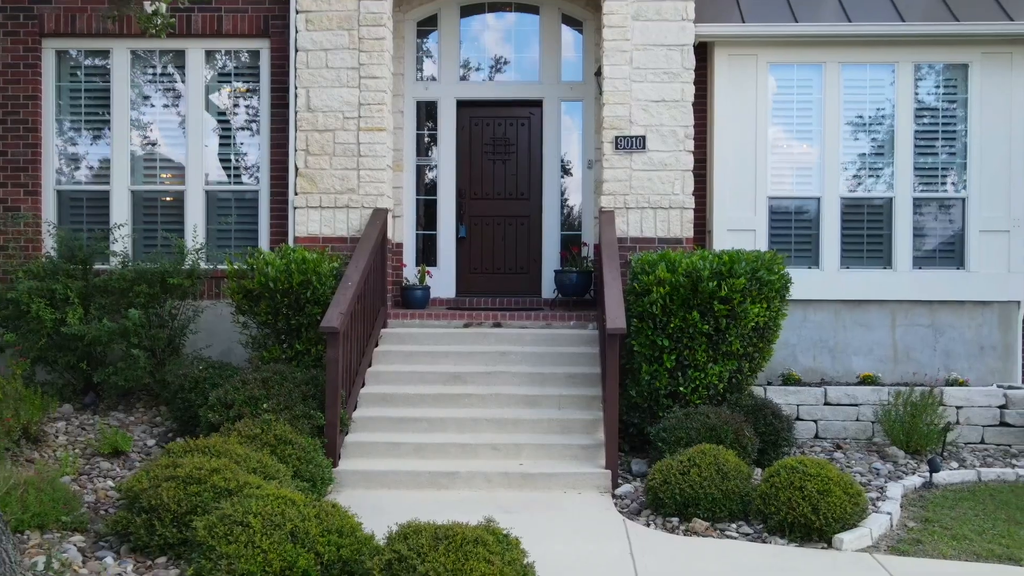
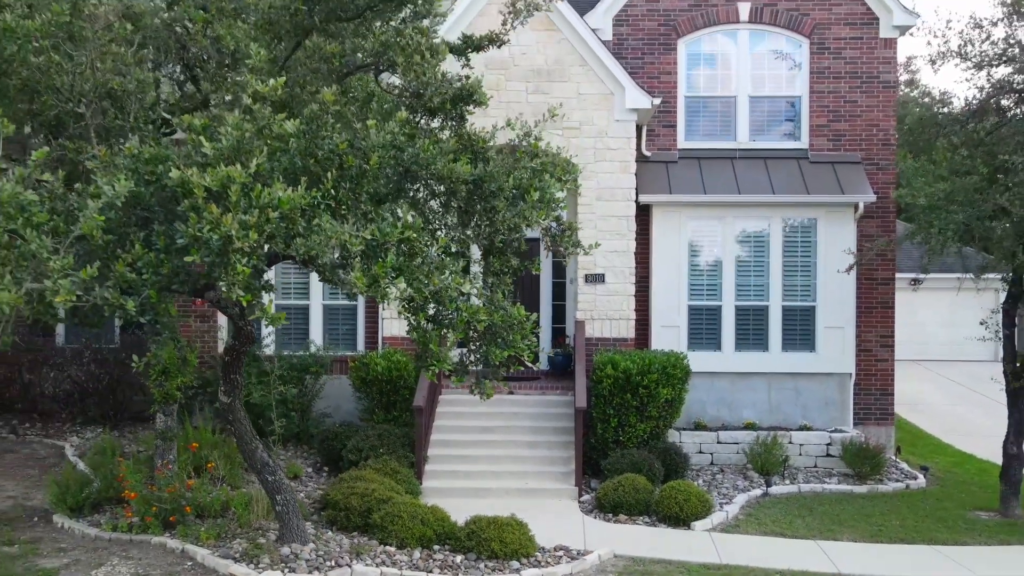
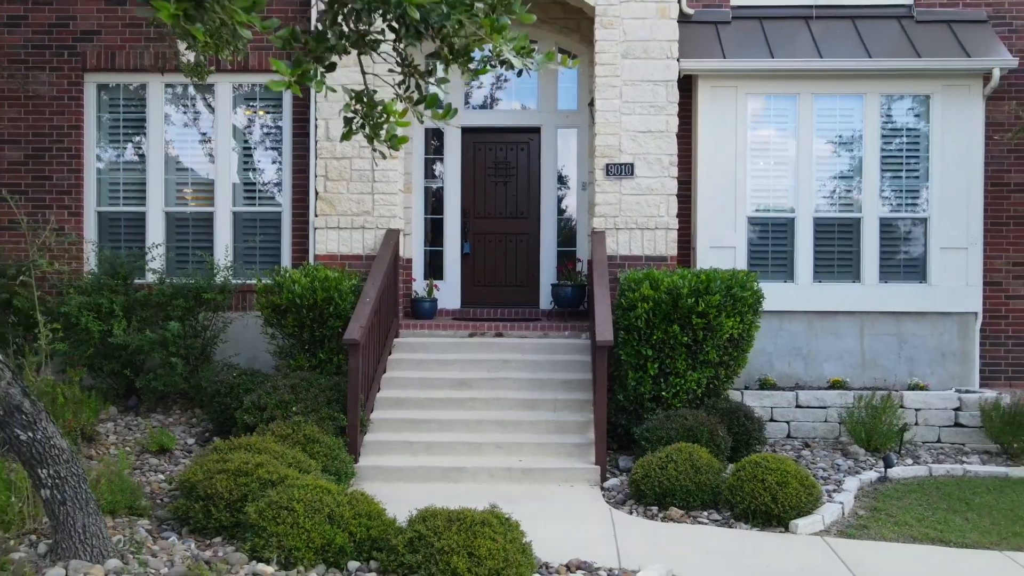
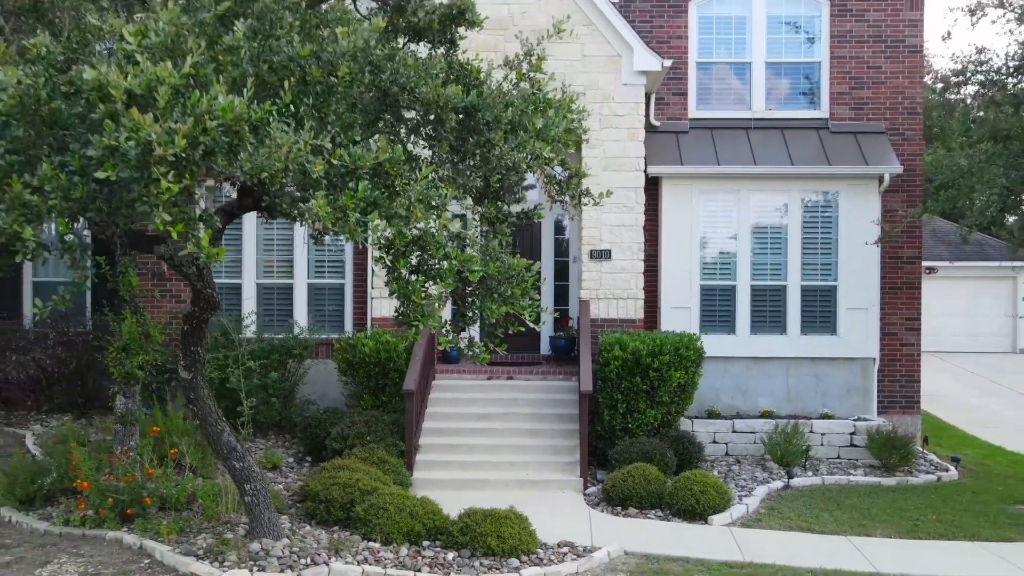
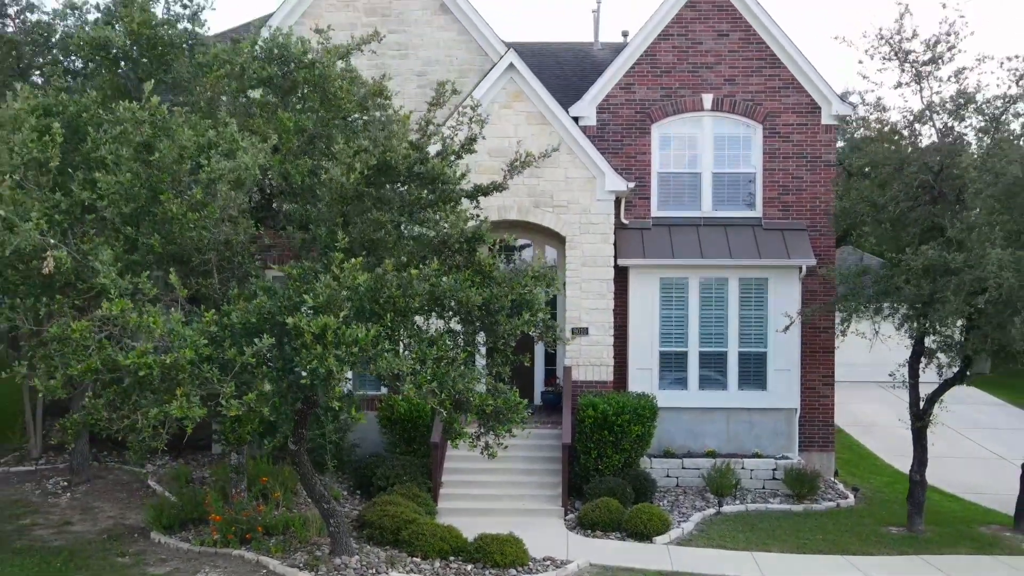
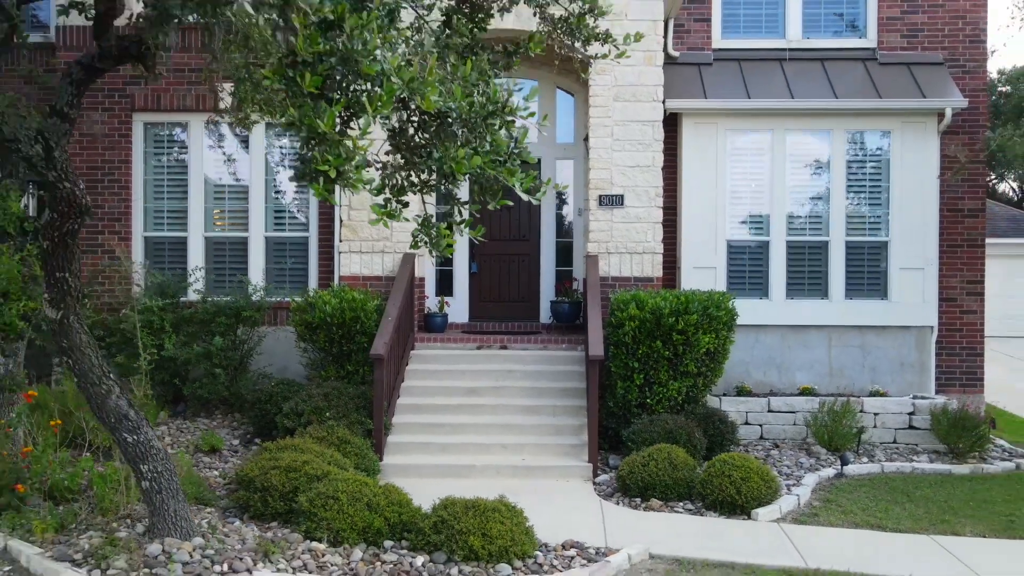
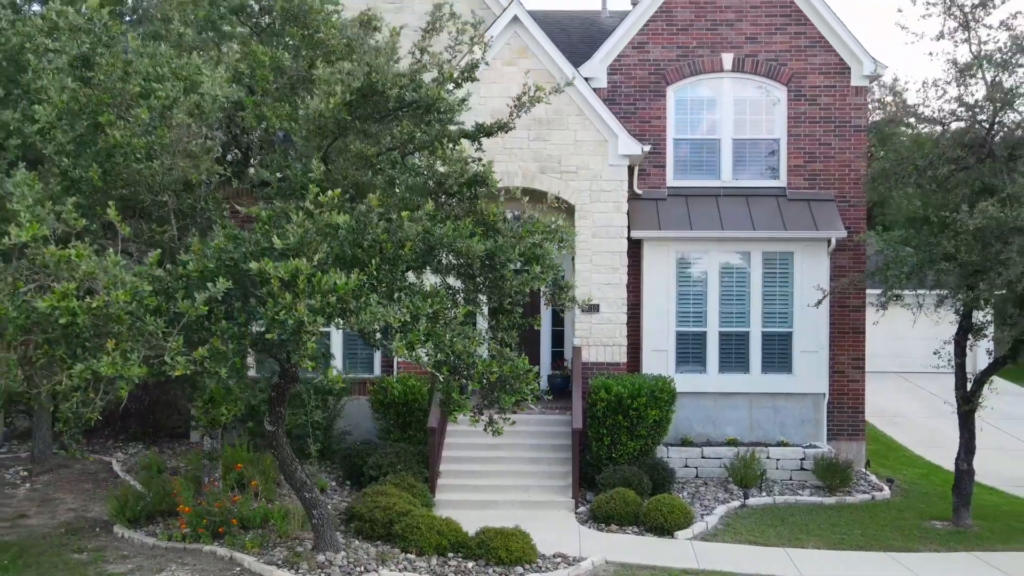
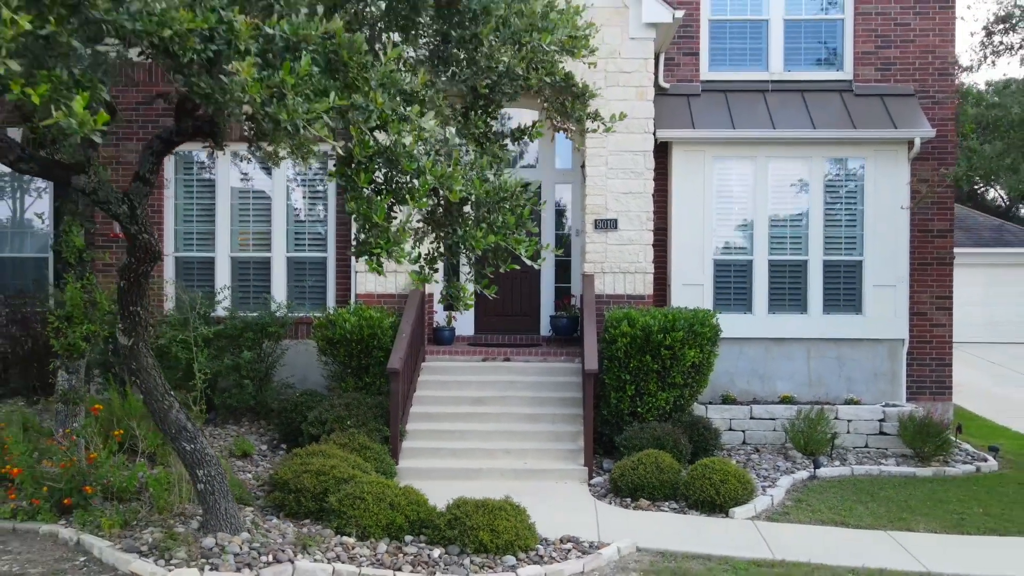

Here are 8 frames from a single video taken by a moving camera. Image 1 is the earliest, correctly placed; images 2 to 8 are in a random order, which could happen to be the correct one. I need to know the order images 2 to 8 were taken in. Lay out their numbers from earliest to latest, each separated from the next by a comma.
3, 6, 8, 4, 2, 7, 5
